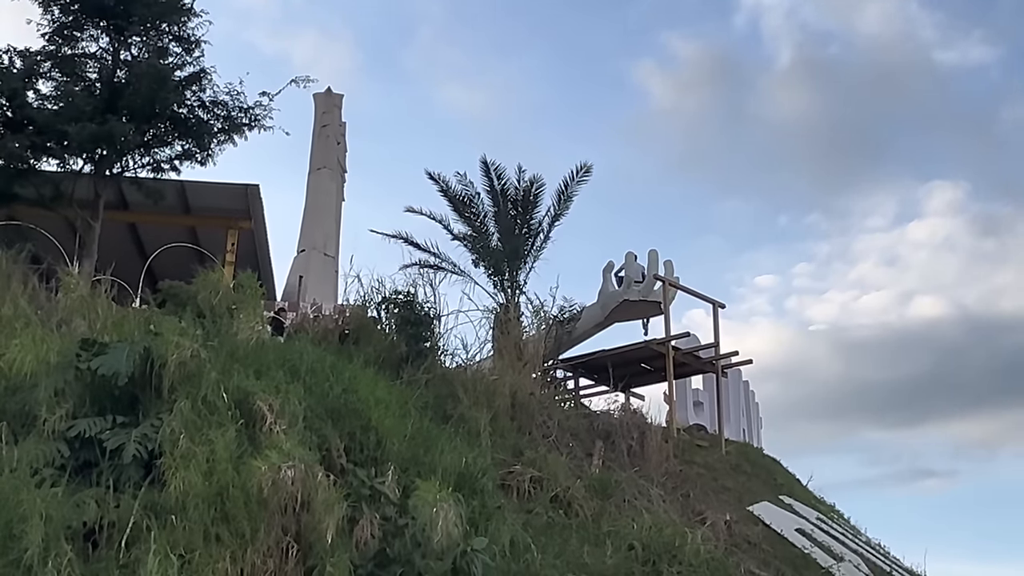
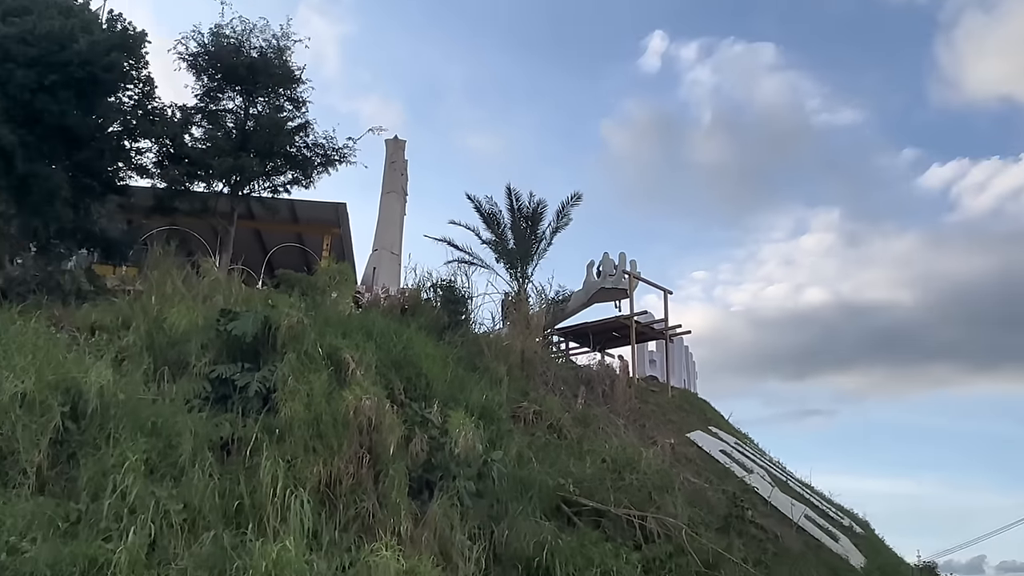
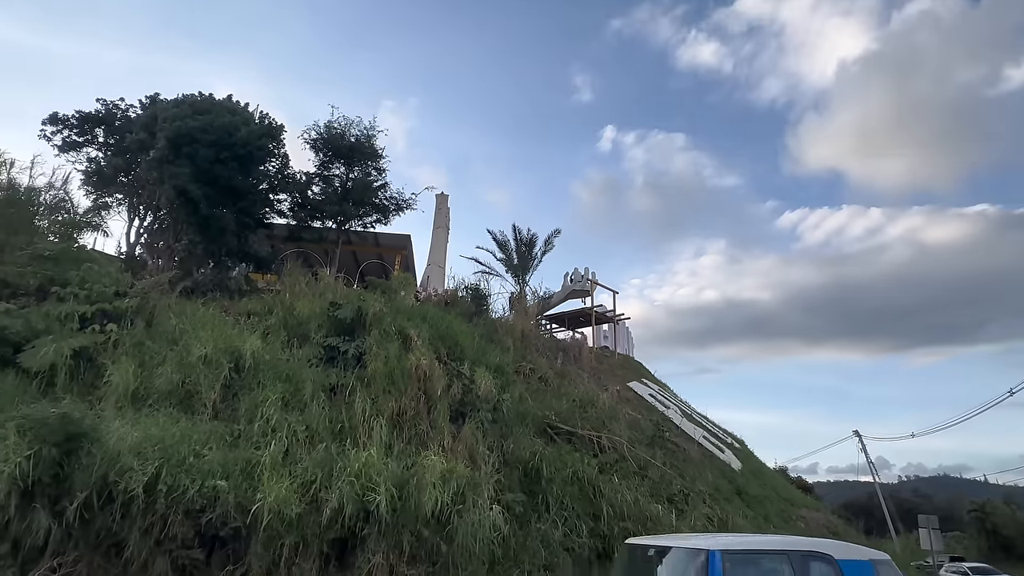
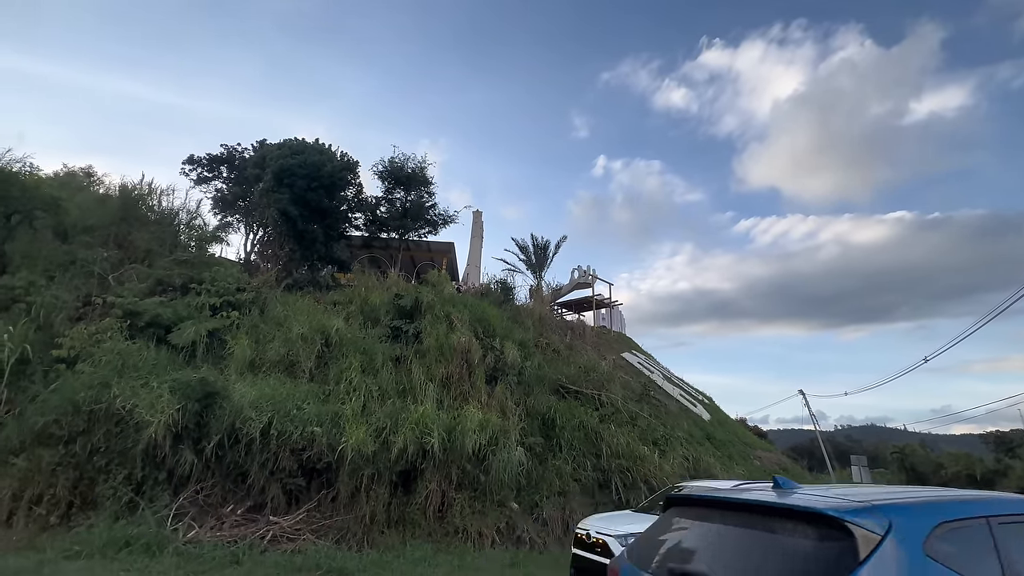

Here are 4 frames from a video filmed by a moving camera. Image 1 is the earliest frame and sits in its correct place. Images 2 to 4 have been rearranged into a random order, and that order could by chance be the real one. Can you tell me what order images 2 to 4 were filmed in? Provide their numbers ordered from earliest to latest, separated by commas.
2, 3, 4
